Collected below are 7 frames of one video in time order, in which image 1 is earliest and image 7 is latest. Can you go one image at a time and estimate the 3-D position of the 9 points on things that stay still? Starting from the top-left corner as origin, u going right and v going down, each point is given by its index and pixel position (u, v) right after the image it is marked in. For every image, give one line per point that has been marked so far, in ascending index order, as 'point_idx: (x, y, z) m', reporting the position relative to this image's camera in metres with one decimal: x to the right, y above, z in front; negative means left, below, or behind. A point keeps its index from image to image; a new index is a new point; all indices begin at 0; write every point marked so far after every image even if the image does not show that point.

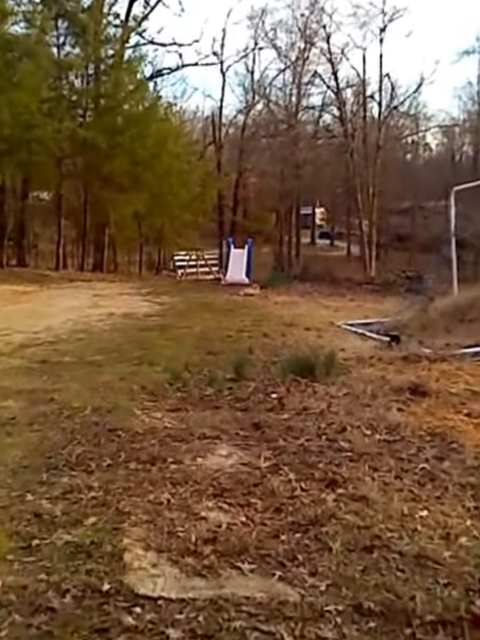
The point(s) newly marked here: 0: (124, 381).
0: (-1.1, -0.6, +6.7) m
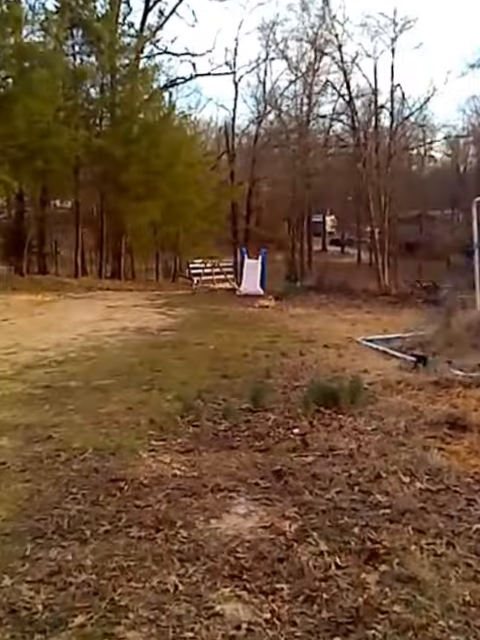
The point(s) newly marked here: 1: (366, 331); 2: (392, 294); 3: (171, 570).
0: (-0.9, -0.8, +6.1) m
1: (+2.1, -0.2, +12.0) m
2: (+3.6, +0.6, +17.2) m
3: (-0.3, -1.1, +3.3) m
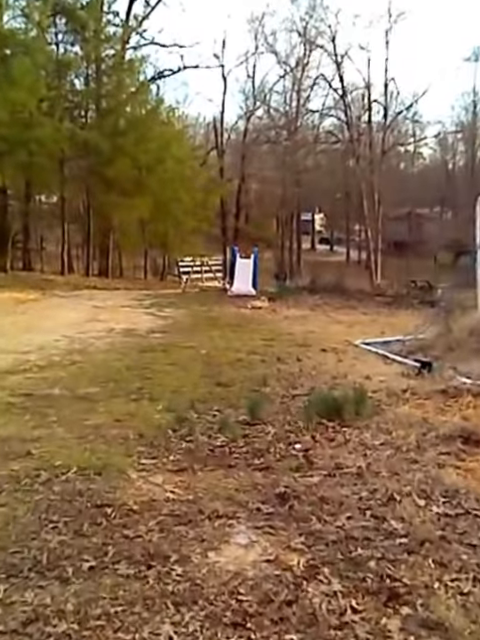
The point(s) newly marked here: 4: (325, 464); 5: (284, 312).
0: (-0.9, -0.8, +5.7) m
1: (+2.0, -0.2, +11.6) m
2: (+3.4, +0.6, +16.9) m
3: (-0.3, -1.2, +2.9) m
4: (+0.5, -0.9, +4.7) m
5: (+0.8, +0.2, +14.4) m
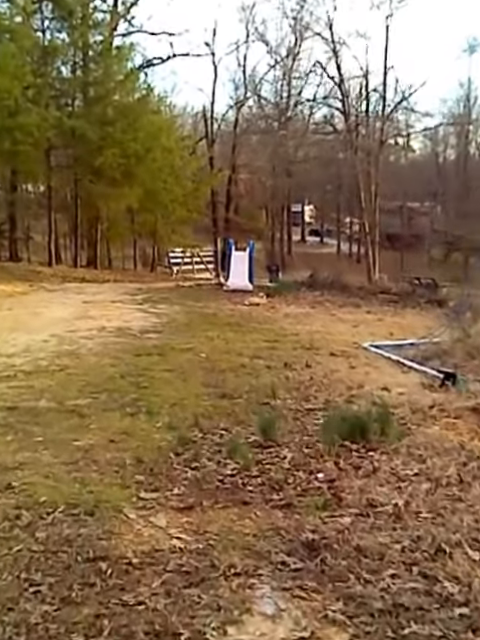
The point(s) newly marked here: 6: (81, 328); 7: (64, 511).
0: (-0.9, -0.9, +5.0) m
1: (+2.0, -0.2, +11.0) m
2: (+3.4, +0.6, +16.2) m
3: (-0.2, -1.2, +2.2) m
4: (+0.6, -1.0, +4.0) m
5: (+0.8, +0.2, +13.7) m
6: (-2.4, -0.1, +11.3) m
7: (-0.9, -1.0, +3.9) m
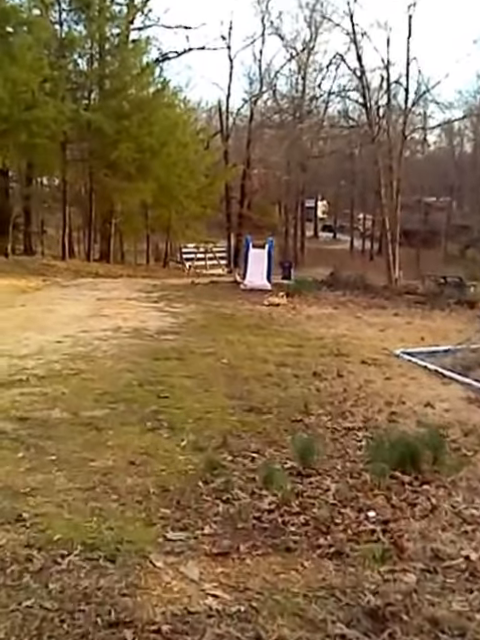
0: (-0.6, -0.9, +4.4) m
1: (+2.3, -0.3, +10.4) m
2: (+3.8, +0.6, +15.6) m
3: (0.0, -1.3, +1.6) m
4: (+0.8, -1.1, +3.5) m
5: (+1.2, +0.2, +13.1) m
6: (-2.1, -0.1, +10.7) m
7: (-0.7, -1.1, +3.4) m
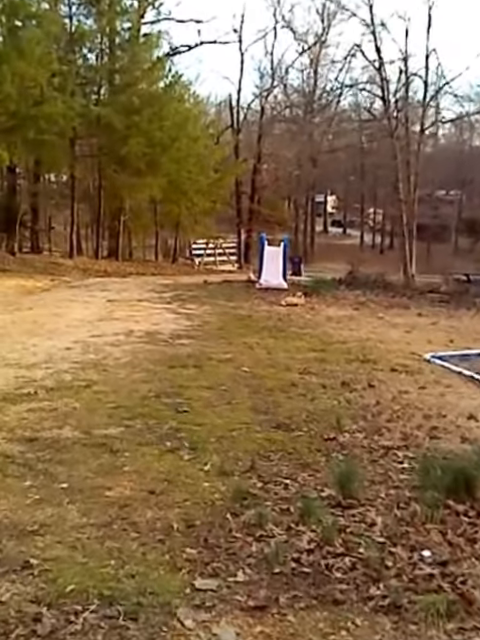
0: (-0.5, -1.0, +4.0) m
1: (+2.5, -0.3, +9.9) m
2: (+4.1, +0.6, +15.1) m
3: (+0.1, -1.4, +1.2) m
4: (+1.0, -1.1, +3.0) m
5: (+1.5, +0.1, +12.7) m
6: (-1.9, -0.2, +10.3) m
7: (-0.6, -1.1, +2.9) m
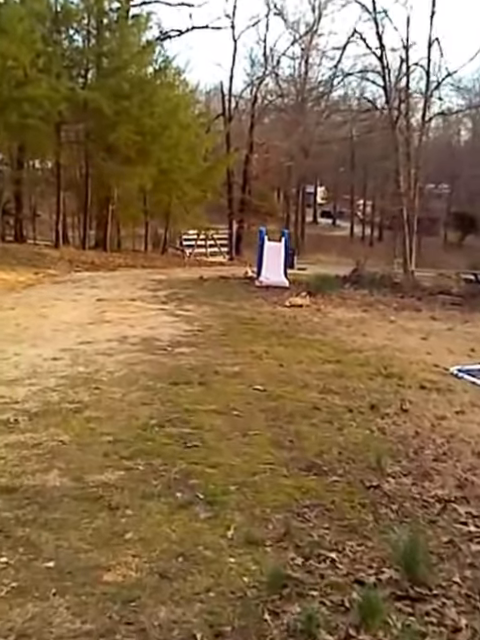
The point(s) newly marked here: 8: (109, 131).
0: (-0.3, -1.2, +3.0) m
1: (+2.6, -0.4, +9.0) m
2: (+4.1, +0.6, +14.2) m
3: (+0.3, -1.6, +0.3) m
4: (+1.2, -1.3, +2.1) m
5: (+1.5, +0.1, +11.7) m
6: (-1.8, -0.2, +9.3) m
7: (-0.4, -1.3, +2.0) m
8: (-3.3, +4.9, +19.0) m
